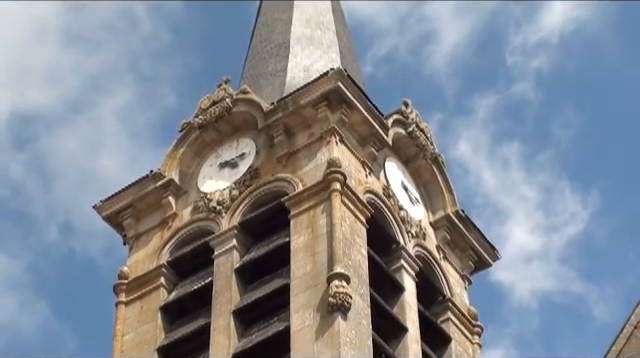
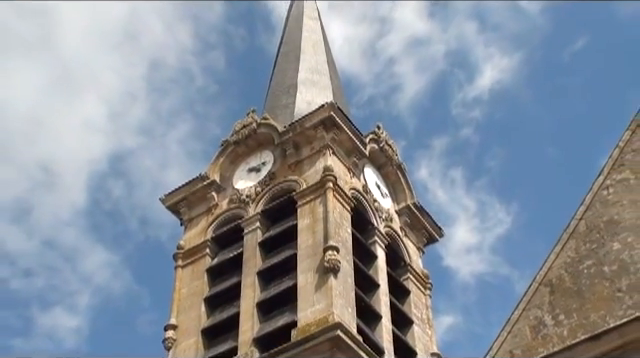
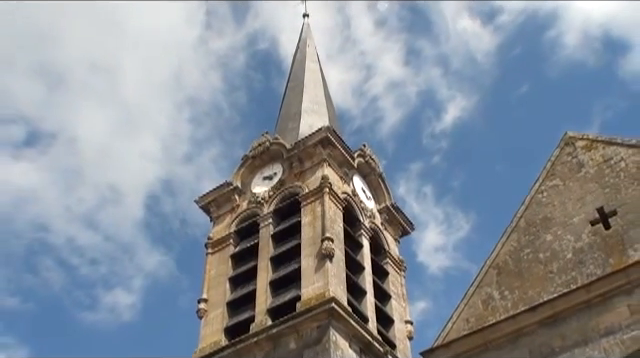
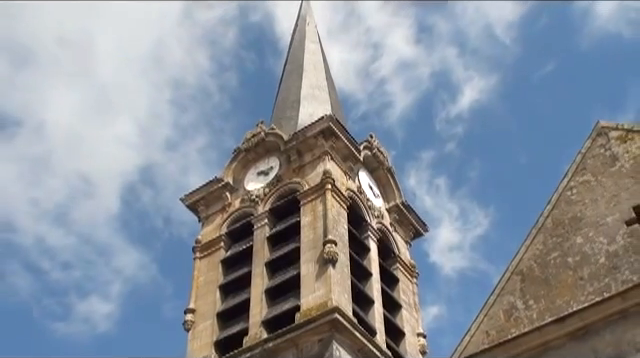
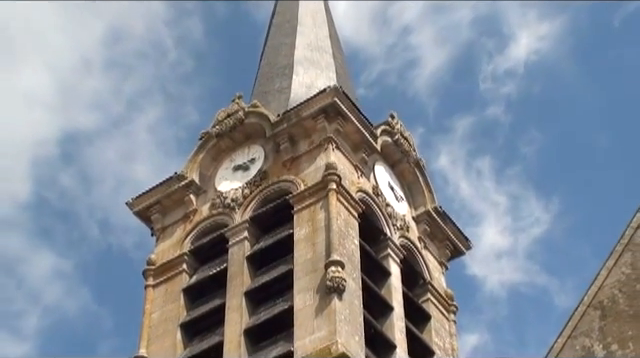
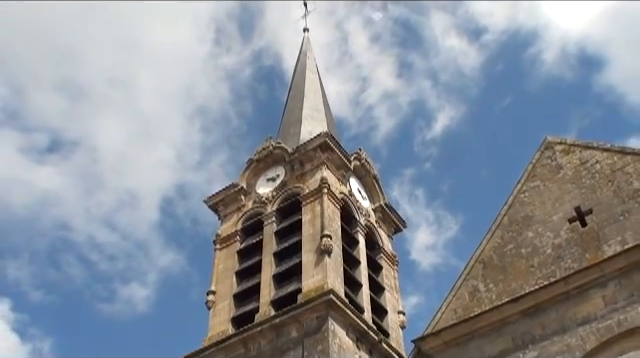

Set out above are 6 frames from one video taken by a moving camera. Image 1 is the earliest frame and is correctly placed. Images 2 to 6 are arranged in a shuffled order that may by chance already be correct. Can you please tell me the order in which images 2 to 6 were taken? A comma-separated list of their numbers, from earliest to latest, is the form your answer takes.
5, 2, 4, 3, 6
